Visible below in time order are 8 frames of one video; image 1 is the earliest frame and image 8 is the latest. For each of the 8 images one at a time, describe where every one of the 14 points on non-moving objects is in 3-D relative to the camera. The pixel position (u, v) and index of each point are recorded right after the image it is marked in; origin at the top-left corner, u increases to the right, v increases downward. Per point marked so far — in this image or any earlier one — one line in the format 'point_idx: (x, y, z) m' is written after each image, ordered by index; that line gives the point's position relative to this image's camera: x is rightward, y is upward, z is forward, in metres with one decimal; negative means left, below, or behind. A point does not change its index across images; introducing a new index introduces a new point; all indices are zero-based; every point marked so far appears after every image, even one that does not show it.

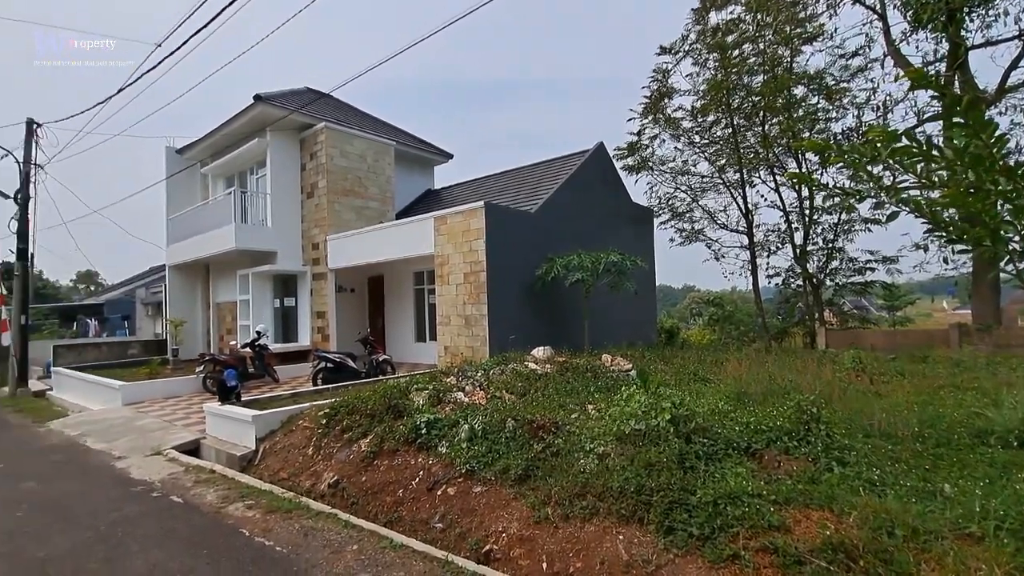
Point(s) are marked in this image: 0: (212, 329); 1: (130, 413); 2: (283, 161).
0: (-10.9, -1.5, +18.1) m
1: (-7.5, -2.4, +9.7) m
2: (-7.1, +4.0, +15.5) m
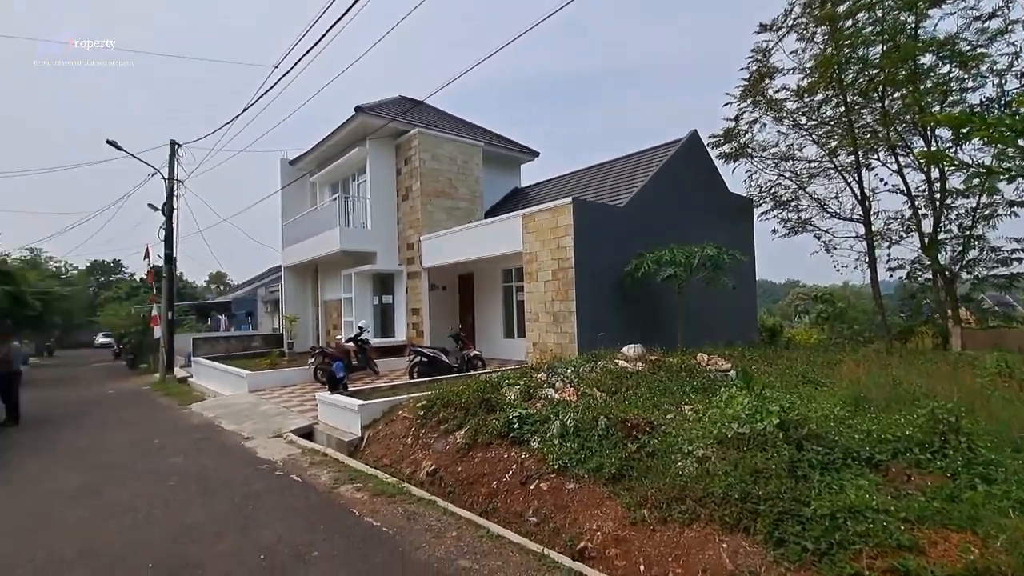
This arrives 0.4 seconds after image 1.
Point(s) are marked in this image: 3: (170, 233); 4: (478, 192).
0: (-7.6, -1.4, +19.7) m
1: (-5.6, -2.4, +10.9) m
2: (-4.3, +4.0, +16.5) m
3: (-12.7, +2.1, +18.5) m
4: (-1.2, +3.3, +17.1) m
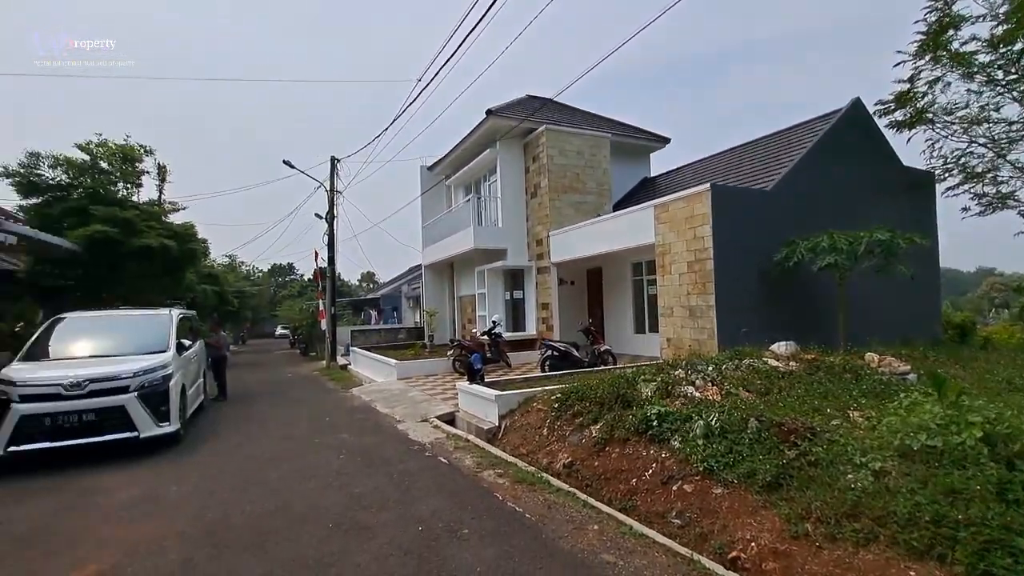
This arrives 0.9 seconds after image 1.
0: (-2.3, -1.3, +21.0) m
1: (-2.6, -2.3, +11.9) m
2: (-0.1, +4.2, +17.0) m
3: (-7.7, +2.1, +21.1) m
4: (+3.2, +3.5, +16.8) m
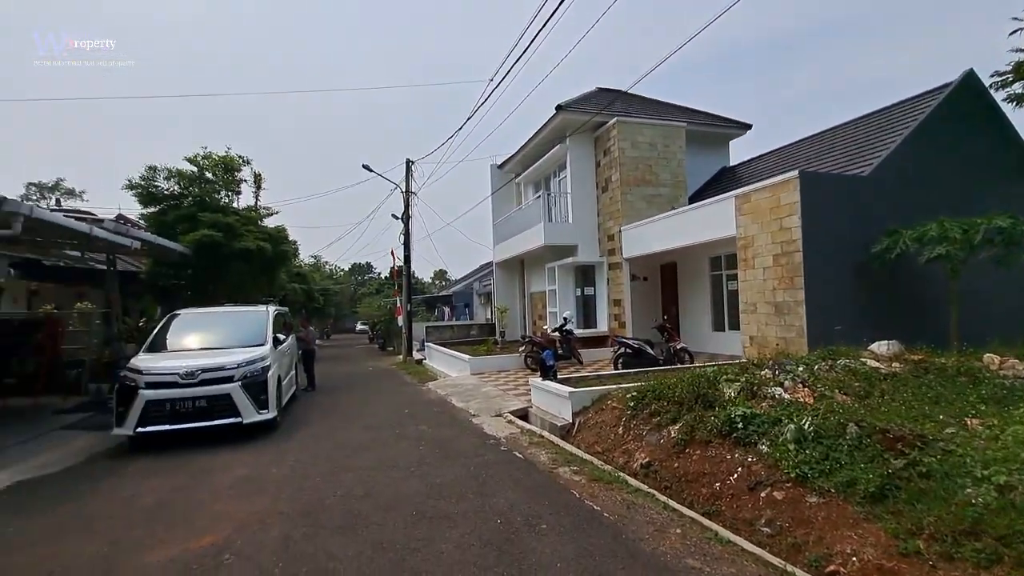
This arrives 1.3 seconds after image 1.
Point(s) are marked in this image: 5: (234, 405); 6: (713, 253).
0: (+0.7, -1.2, +21.1) m
1: (-0.9, -2.3, +12.2) m
2: (+2.3, +4.3, +16.8) m
3: (-4.6, +2.2, +21.9) m
4: (+5.5, +3.7, +16.2) m
5: (-3.9, -1.7, +7.0) m
6: (+5.9, +1.0, +14.7) m
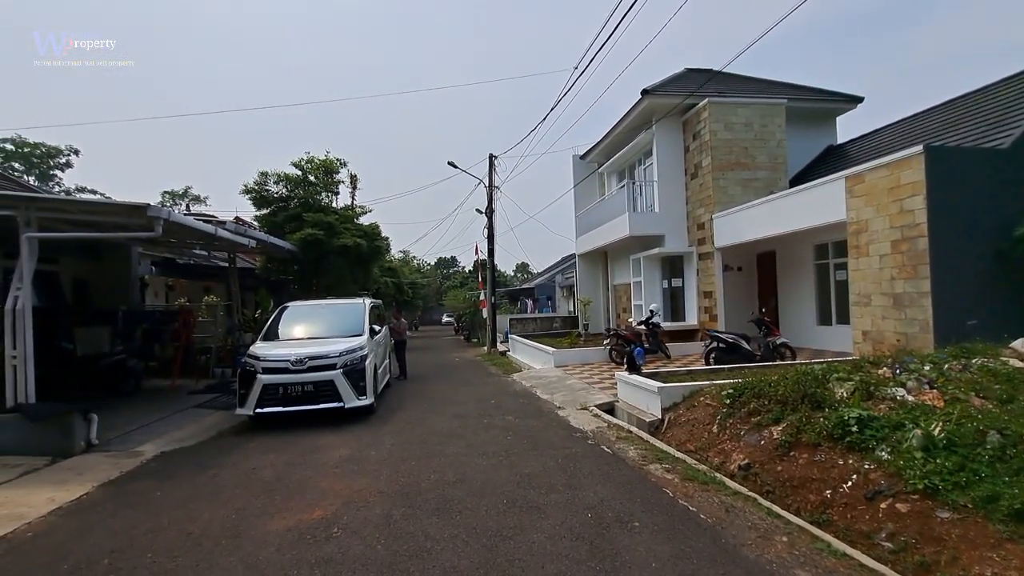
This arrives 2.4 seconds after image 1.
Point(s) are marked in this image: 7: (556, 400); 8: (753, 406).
0: (+4.1, -0.8, +20.7) m
1: (+1.2, -2.1, +12.2) m
2: (+5.0, +4.6, +16.1) m
3: (-1.0, +2.6, +22.3) m
4: (+8.1, +3.9, +15.0) m
5: (-2.7, -1.6, +7.6) m
6: (+8.3, +1.3, +13.5) m
7: (+0.8, -2.1, +9.2) m
8: (+2.9, -1.4, +5.9) m
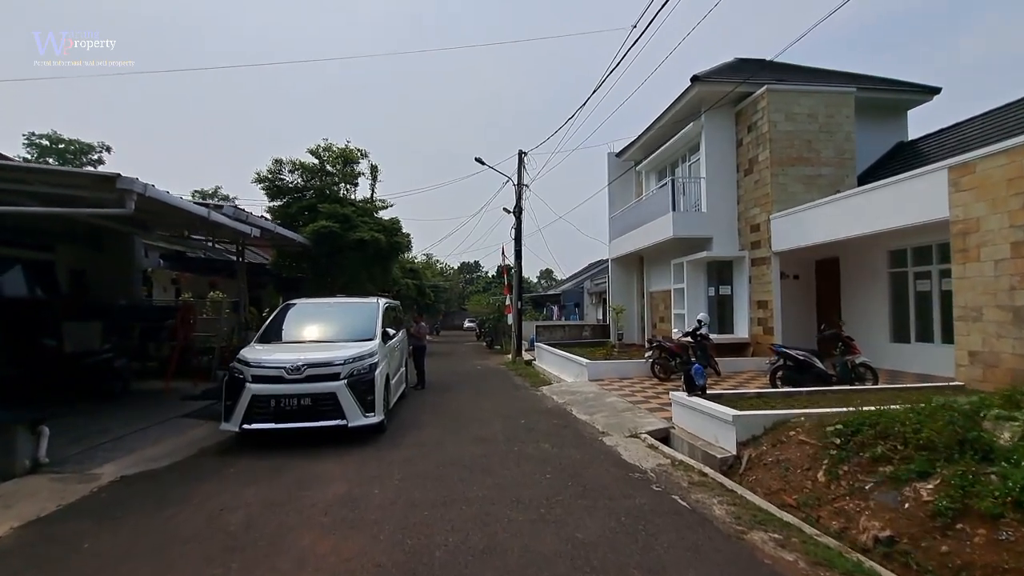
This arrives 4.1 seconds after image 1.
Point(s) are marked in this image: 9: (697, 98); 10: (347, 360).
0: (+5.2, -1.1, +19.1) m
1: (+1.9, -2.2, +10.7) m
2: (+6.0, +4.3, +14.6) m
3: (+0.3, +2.4, +21.0) m
4: (+9.0, +3.7, +13.3) m
5: (-2.2, -1.5, +6.3) m
6: (+9.1, +1.0, +11.7) m
7: (+1.3, -2.1, +7.8) m
8: (+3.3, -1.4, +4.4) m
9: (+5.4, +5.6, +14.5) m
10: (-2.2, -0.9, +6.5) m
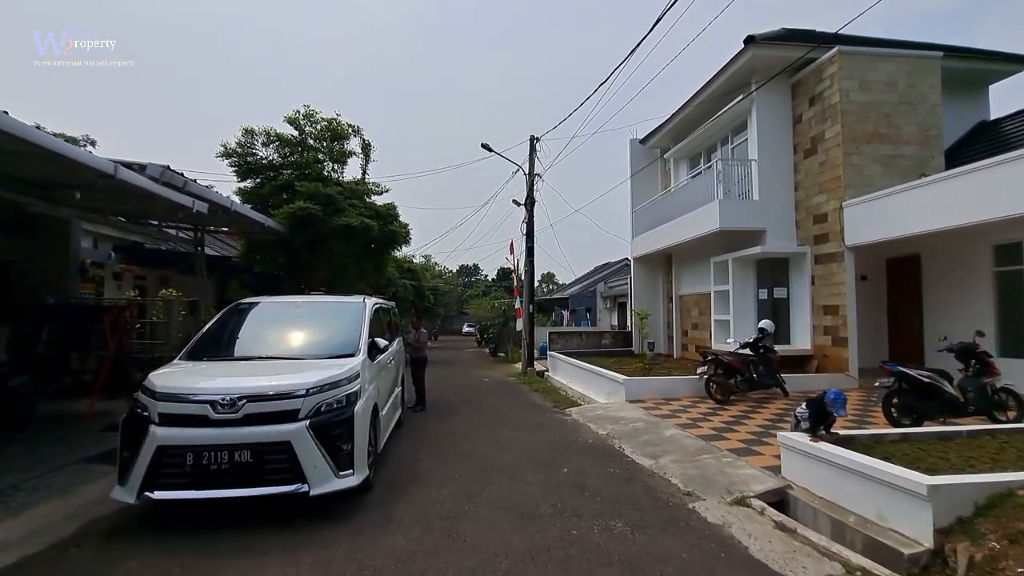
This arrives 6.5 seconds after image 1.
0: (+5.6, -1.2, +16.9) m
1: (+2.3, -2.2, +8.5) m
2: (+6.5, +4.3, +12.4) m
3: (+0.7, +2.3, +18.8) m
4: (+9.5, +3.6, +11.1) m
5: (-1.7, -1.4, +4.0) m
6: (+9.5, +0.9, +9.5) m
7: (+1.8, -2.1, +5.6) m
8: (+3.7, -1.4, +2.2) m
9: (+5.8, +5.5, +12.4) m
10: (-1.7, -0.9, +4.2) m
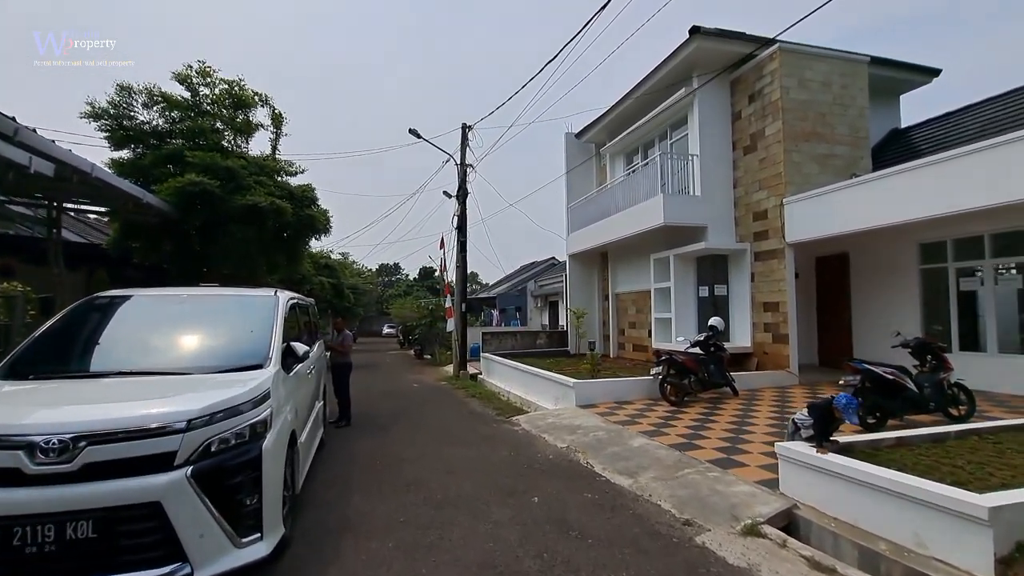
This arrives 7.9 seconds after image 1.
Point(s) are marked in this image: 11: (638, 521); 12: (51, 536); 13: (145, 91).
0: (+3.4, -1.1, +16.5) m
1: (+1.4, -2.1, +7.7) m
2: (+5.0, +4.4, +12.3) m
3: (-1.8, +2.4, +17.6) m
4: (+8.1, +3.7, +11.5) m
5: (-1.8, -1.3, +2.7) m
6: (+8.4, +1.0, +9.9) m
7: (+1.4, -2.0, +4.8) m
8: (+3.9, -1.3, +1.7) m
9: (+4.3, +5.6, +12.1) m
10: (-1.8, -0.8, +2.9) m
11: (+1.0, -1.9, +4.1) m
12: (-2.4, -1.3, +2.5) m
13: (-7.0, +3.7, +9.5) m
